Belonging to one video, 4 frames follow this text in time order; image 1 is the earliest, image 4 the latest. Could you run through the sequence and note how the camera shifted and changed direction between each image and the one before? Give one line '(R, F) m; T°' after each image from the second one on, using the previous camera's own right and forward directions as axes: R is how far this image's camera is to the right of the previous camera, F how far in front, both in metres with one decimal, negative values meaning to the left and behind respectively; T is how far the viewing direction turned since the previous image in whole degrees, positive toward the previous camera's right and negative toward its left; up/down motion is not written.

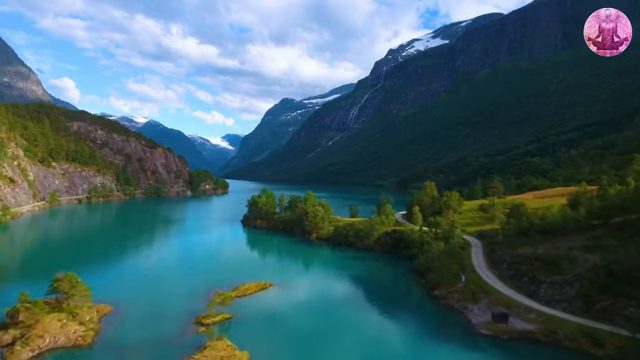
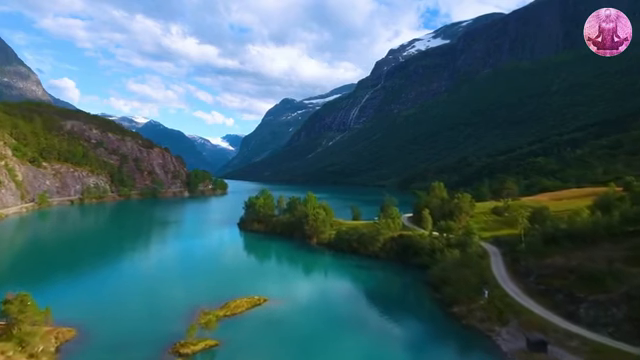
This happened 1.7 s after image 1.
(0.0, +1.7) m; 0°
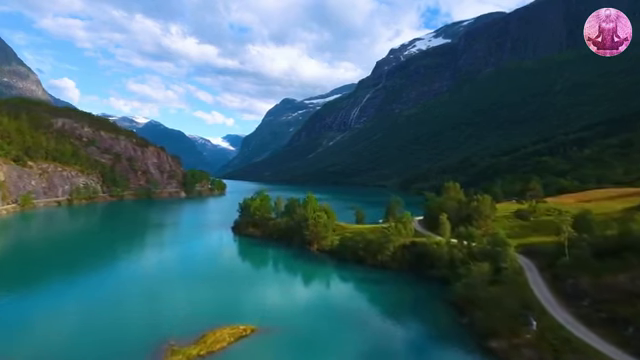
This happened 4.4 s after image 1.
(0.0, +2.5) m; 0°
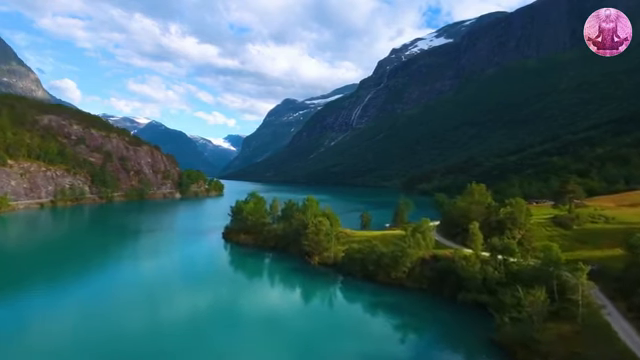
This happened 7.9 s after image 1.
(0.0, +3.1) m; 0°
